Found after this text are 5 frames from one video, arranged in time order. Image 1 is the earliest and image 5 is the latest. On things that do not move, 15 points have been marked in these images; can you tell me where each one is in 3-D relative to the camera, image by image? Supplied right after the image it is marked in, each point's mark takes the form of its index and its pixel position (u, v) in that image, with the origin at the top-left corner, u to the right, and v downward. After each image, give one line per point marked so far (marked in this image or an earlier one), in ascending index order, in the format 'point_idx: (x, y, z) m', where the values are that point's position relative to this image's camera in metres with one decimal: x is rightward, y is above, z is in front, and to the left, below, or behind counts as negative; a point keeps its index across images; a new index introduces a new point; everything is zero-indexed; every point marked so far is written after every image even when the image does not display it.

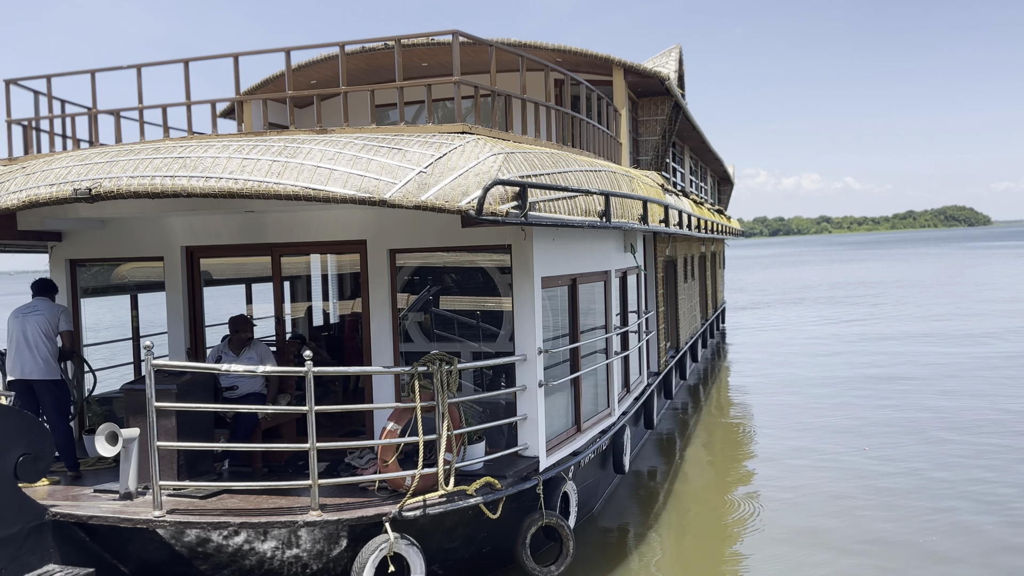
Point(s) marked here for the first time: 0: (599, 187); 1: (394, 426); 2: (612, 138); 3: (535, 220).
0: (+0.7, +0.8, +6.2) m
1: (-0.8, -0.9, +5.5) m
2: (+1.1, +1.7, +8.8) m
3: (+0.2, +0.4, +5.2) m
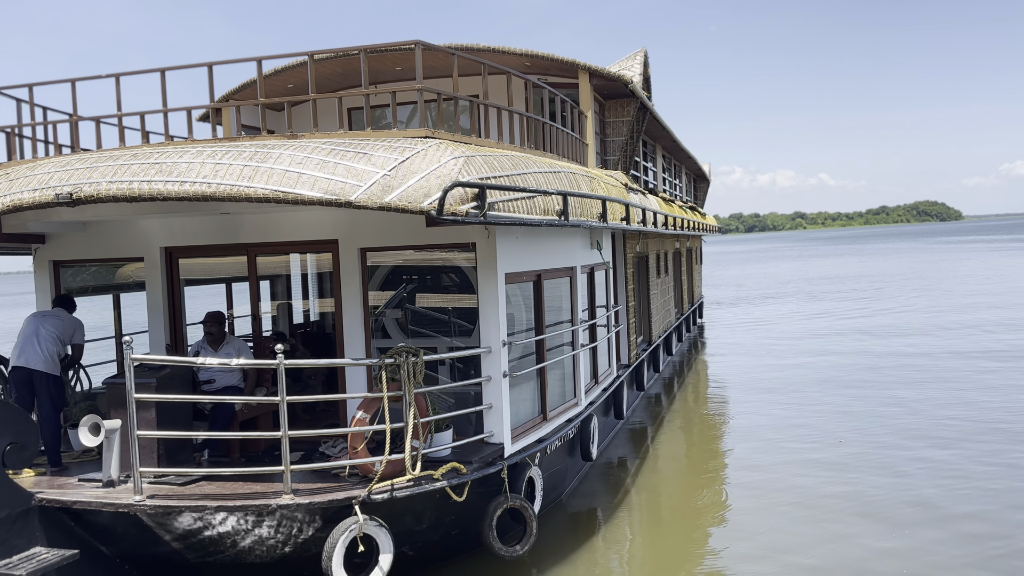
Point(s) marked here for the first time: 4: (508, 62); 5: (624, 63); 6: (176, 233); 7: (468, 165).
0: (+0.4, +0.8, +6.5) m
1: (-1.1, -0.9, +5.8) m
2: (+0.7, +1.7, +9.2) m
3: (-0.1, +0.5, +5.5) m
4: (0.0, +2.6, +9.2) m
5: (+1.5, +3.0, +10.5) m
6: (-3.0, +0.5, +7.1) m
7: (-0.3, +0.9, +5.6) m
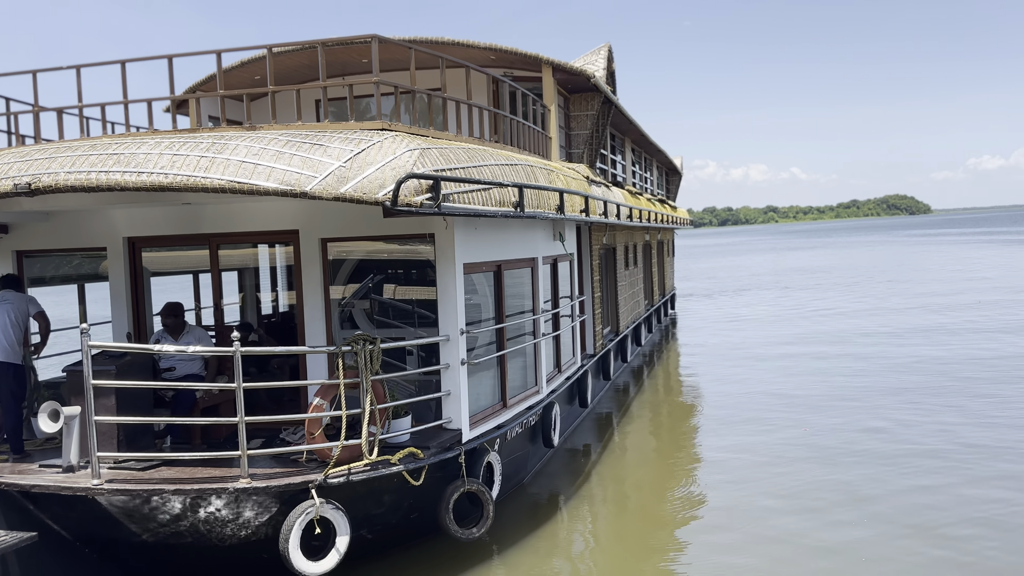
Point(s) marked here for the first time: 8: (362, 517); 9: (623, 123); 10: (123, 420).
0: (0.0, +0.9, +6.7) m
1: (-1.4, -0.8, +5.9) m
2: (+0.3, +1.8, +9.3) m
3: (-0.5, +0.5, +5.6) m
4: (-0.5, +2.7, +9.4) m
5: (+1.0, +3.1, +10.6) m
6: (-3.4, +0.6, +7.2) m
7: (-0.6, +1.0, +5.8) m
8: (-1.1, -1.7, +6.0) m
9: (+1.9, +2.8, +13.6) m
10: (-2.7, -0.9, +5.4) m
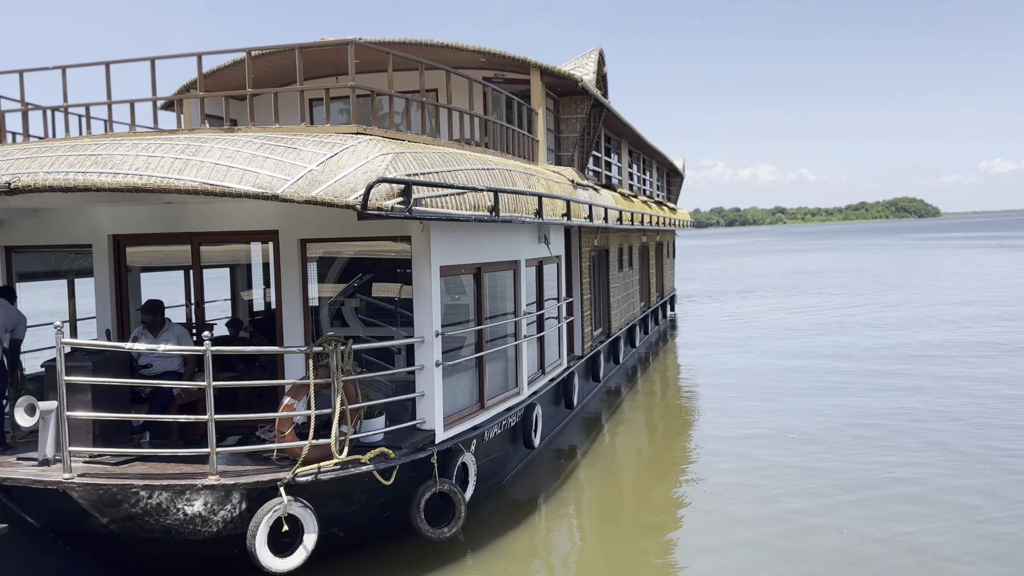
0: (-0.2, +0.9, +6.7) m
1: (-1.7, -0.9, +6.0) m
2: (+0.2, +1.8, +9.4) m
3: (-0.7, +0.5, +5.7) m
4: (-0.6, +2.7, +9.4) m
5: (+0.9, +3.1, +10.7) m
6: (-3.6, +0.6, +7.3) m
7: (-0.9, +0.9, +5.9) m
8: (-1.4, -1.7, +6.1) m
9: (+1.8, +2.8, +13.6) m
10: (-2.9, -0.9, +5.5) m
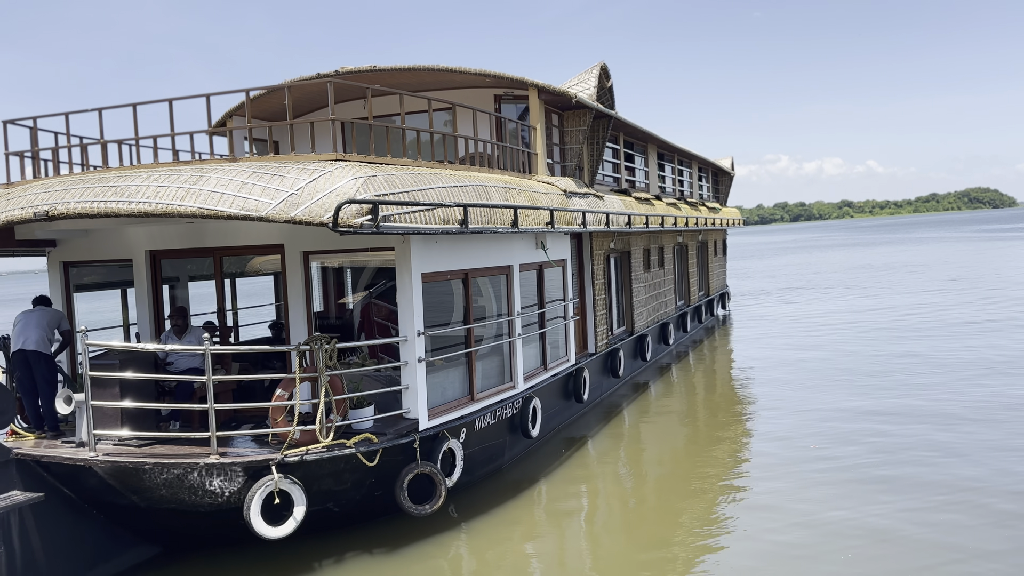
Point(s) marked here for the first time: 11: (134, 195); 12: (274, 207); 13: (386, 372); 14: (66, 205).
0: (-0.5, +0.8, +7.5) m
1: (-2.0, -0.9, +6.9) m
2: (+0.2, +1.8, +10.1) m
3: (-1.0, +0.5, +6.5) m
4: (-0.6, +2.7, +10.2) m
5: (+1.0, +3.0, +11.3) m
6: (-3.8, +0.5, +8.5) m
7: (-1.2, +0.9, +6.7) m
8: (-1.7, -1.8, +7.0) m
9: (+2.2, +2.8, +14.1) m
10: (-3.3, -1.0, +6.6) m
11: (-3.1, +0.8, +6.6) m
12: (-1.9, +0.6, +6.3) m
13: (-1.2, -0.9, +8.0) m
14: (-3.7, +0.7, +6.7) m
